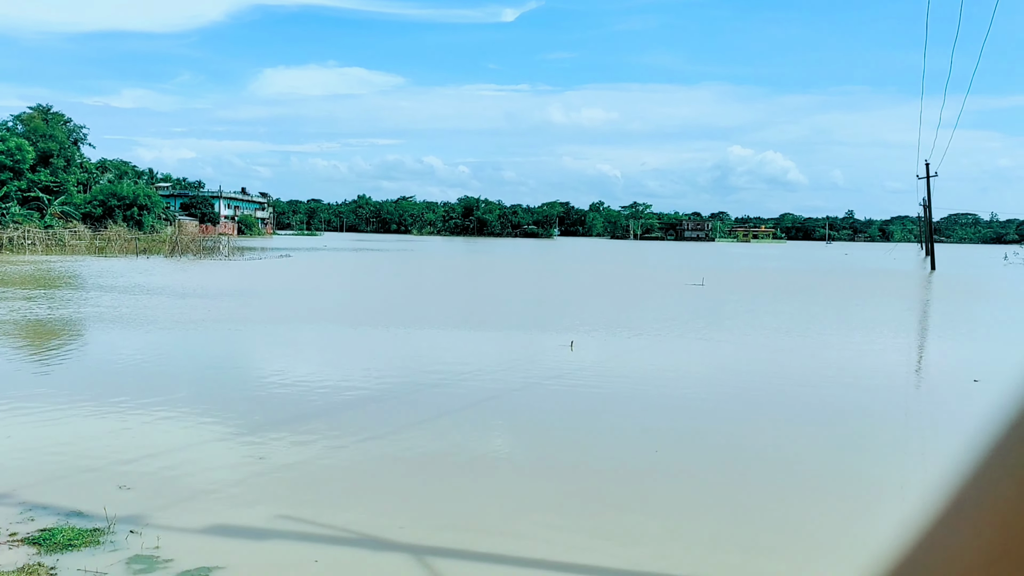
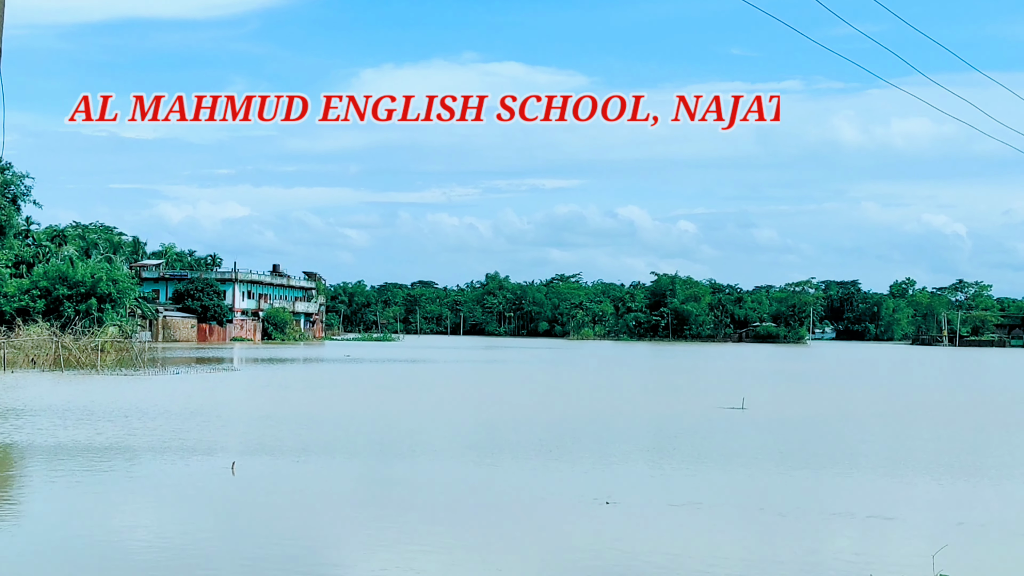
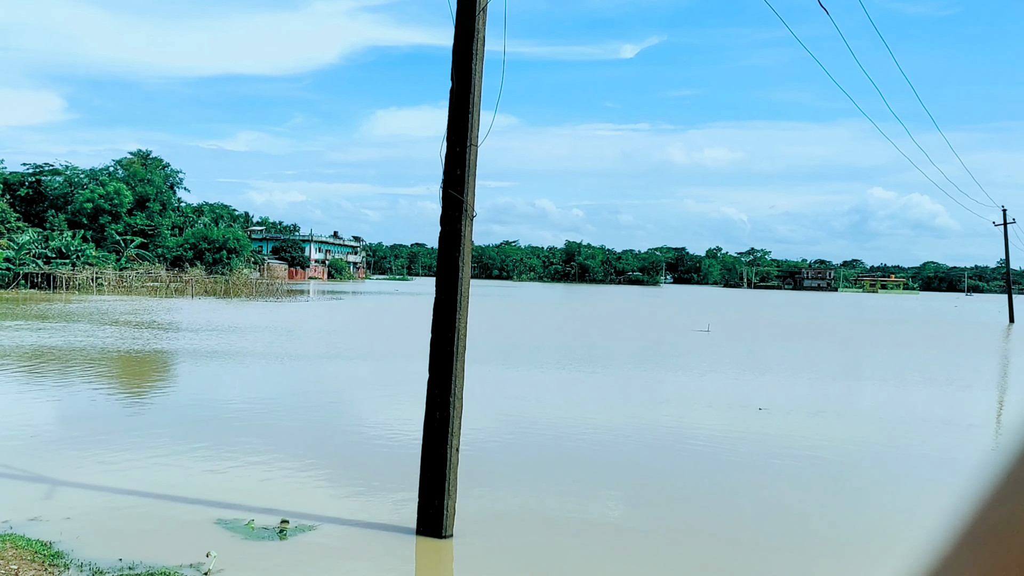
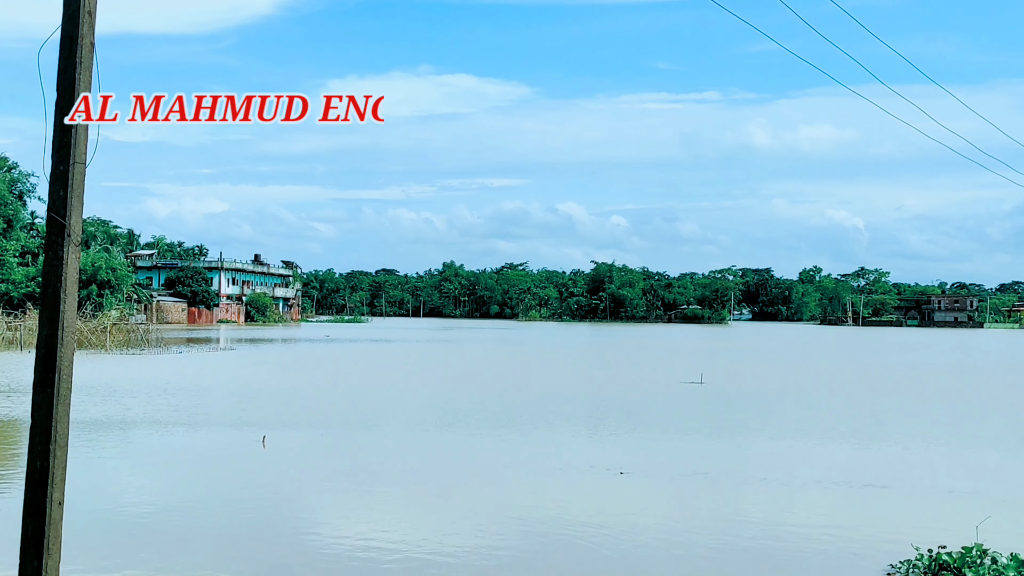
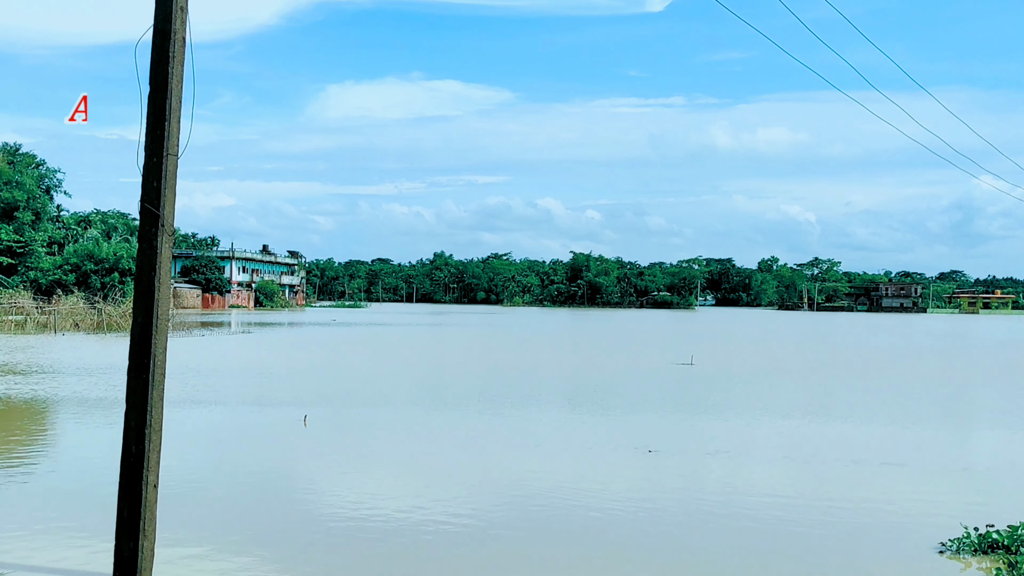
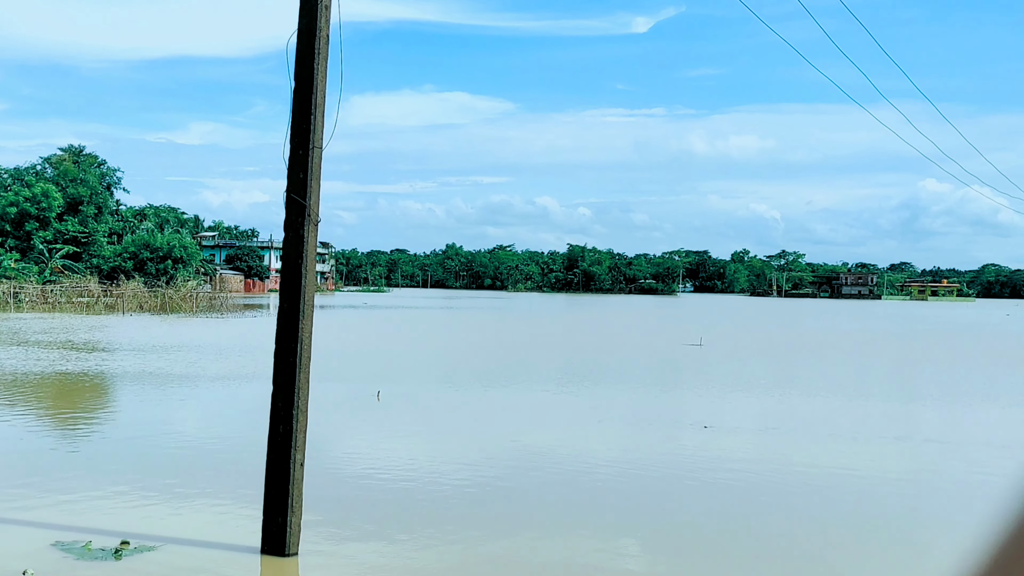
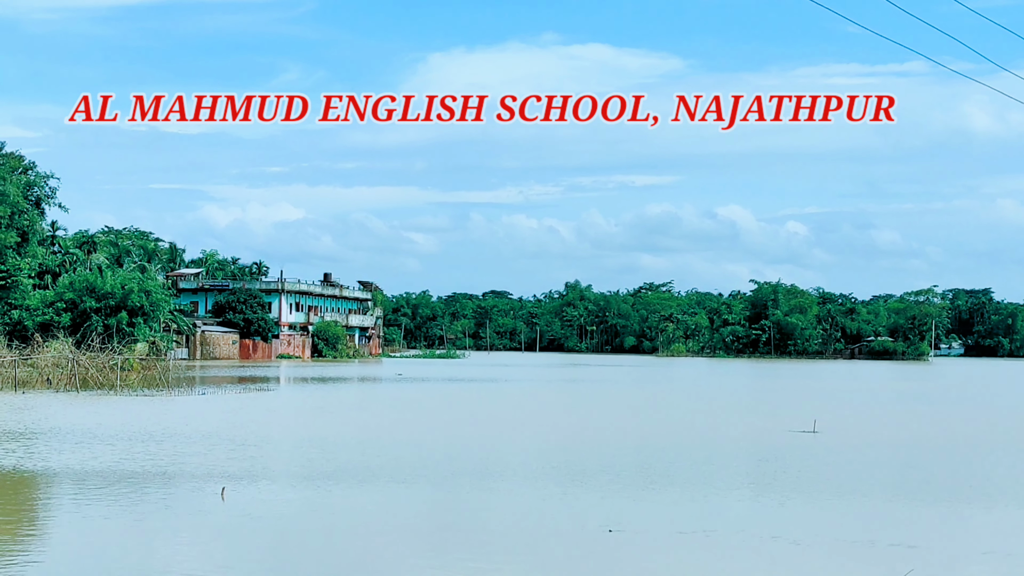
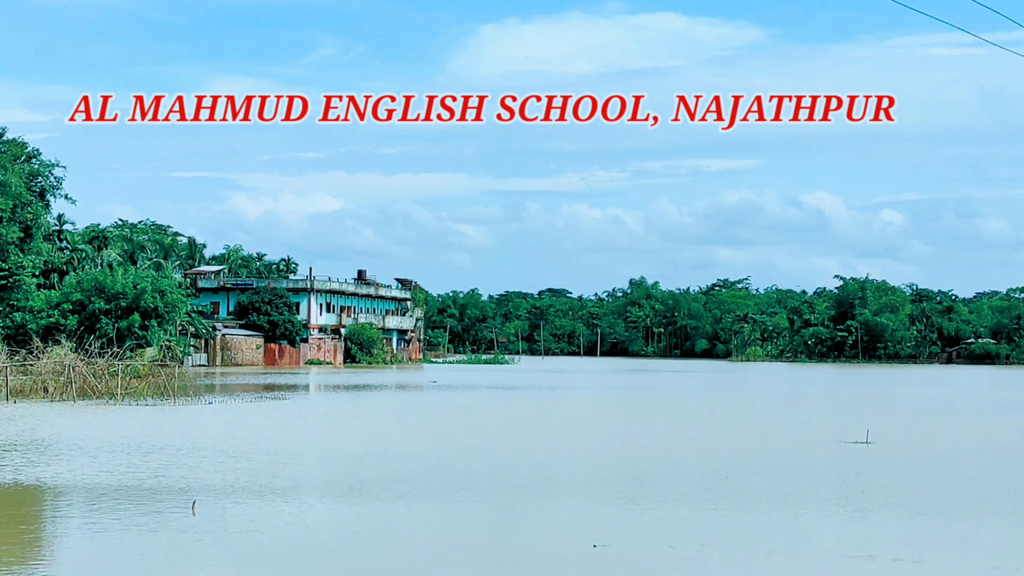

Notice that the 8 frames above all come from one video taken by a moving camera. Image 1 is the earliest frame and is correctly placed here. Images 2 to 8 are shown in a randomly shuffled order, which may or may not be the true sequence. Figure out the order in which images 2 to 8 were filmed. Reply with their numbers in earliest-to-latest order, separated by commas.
3, 6, 5, 4, 2, 7, 8
